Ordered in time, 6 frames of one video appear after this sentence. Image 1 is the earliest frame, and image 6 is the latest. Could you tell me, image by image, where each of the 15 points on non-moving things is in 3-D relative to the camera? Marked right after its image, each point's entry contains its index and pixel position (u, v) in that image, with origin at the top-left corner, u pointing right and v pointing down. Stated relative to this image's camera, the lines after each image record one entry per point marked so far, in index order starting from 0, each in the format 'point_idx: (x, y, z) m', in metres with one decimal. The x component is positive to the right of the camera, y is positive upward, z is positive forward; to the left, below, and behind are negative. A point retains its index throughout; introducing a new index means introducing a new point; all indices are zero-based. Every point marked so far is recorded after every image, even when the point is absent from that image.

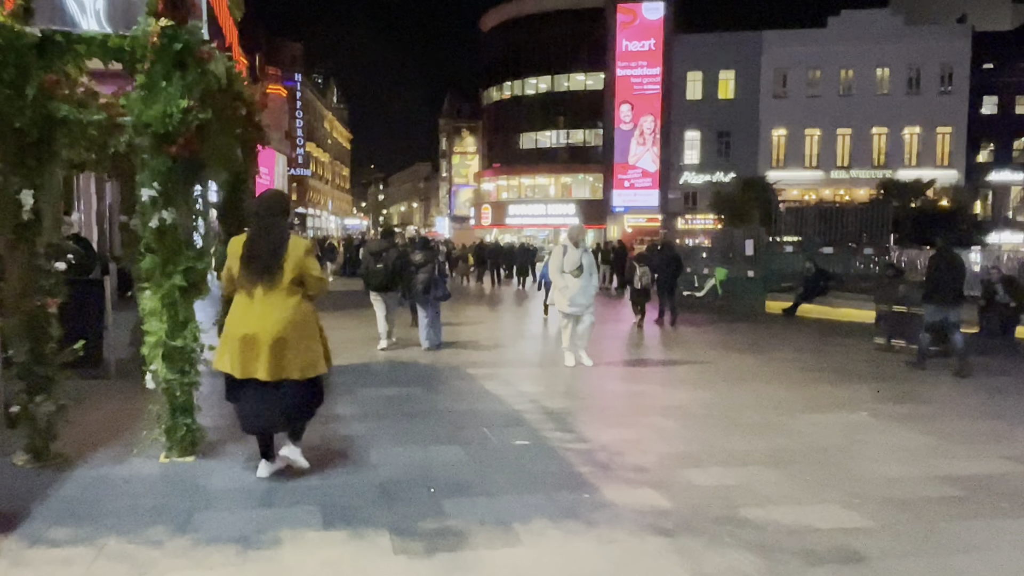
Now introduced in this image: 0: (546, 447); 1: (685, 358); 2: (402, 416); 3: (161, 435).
0: (+0.2, -1.0, +5.6) m
1: (+2.1, -0.9, +11.1) m
2: (-0.8, -1.0, +6.6) m
3: (-2.0, -0.8, +5.1) m
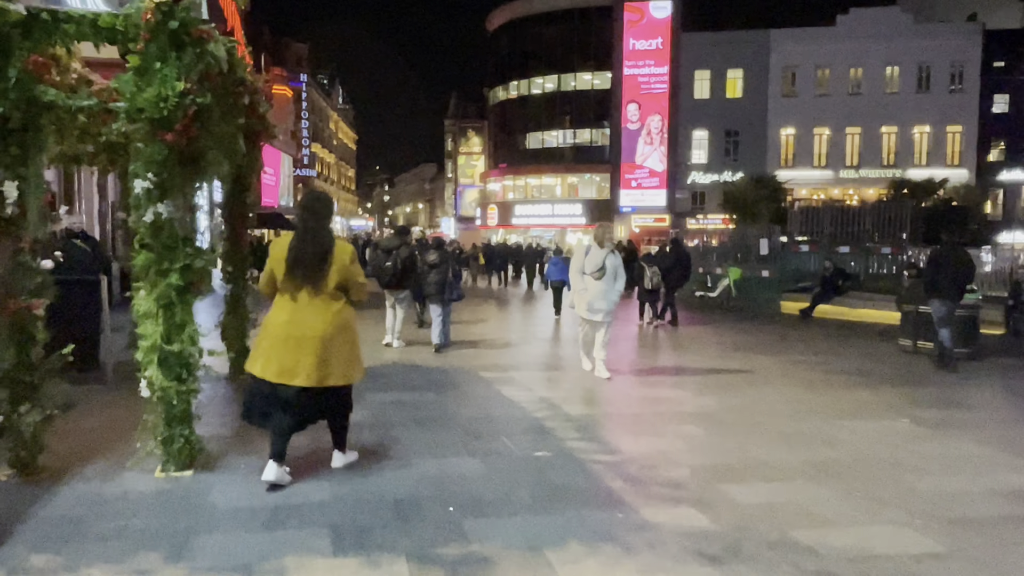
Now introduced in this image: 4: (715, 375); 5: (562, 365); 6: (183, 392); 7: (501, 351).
0: (+0.4, -1.0, +5.2) m
1: (+2.3, -0.9, +10.7) m
2: (-0.7, -1.0, +6.2) m
3: (-1.9, -0.8, +4.7) m
4: (+2.0, -0.9, +9.0) m
5: (+0.5, -0.9, +9.9) m
6: (-1.7, -0.5, +4.6) m
7: (-0.2, -0.8, +11.2) m
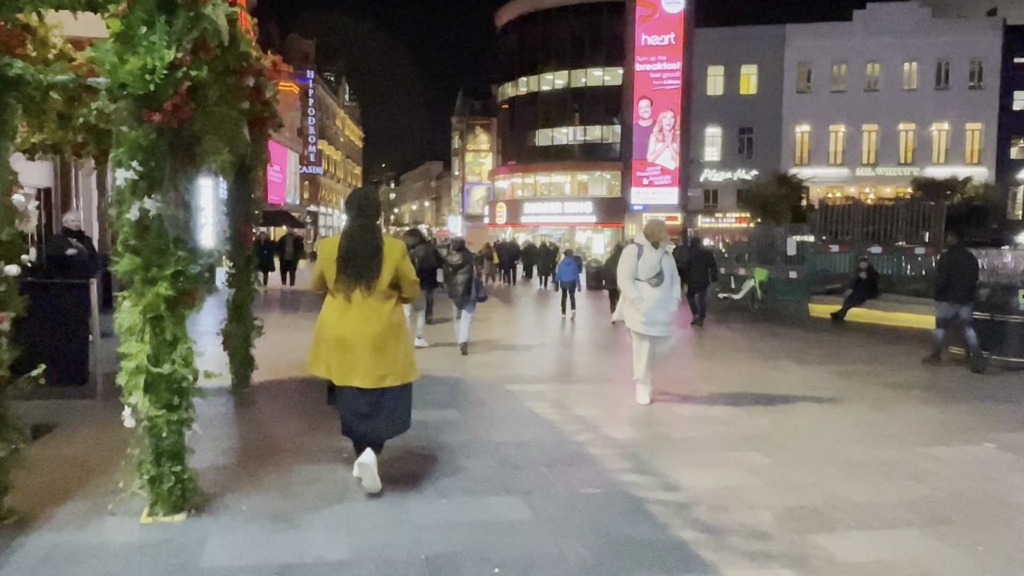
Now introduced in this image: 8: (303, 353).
0: (+0.6, -1.1, +4.4) m
1: (+2.5, -0.9, +10.0) m
2: (-0.4, -1.0, +5.5) m
3: (-1.7, -0.9, +4.0) m
4: (+2.3, -0.9, +8.3) m
5: (+0.8, -0.9, +9.2) m
6: (-1.5, -0.6, +3.9) m
7: (+0.1, -0.8, +10.5) m
8: (-2.3, -0.7, +9.5) m
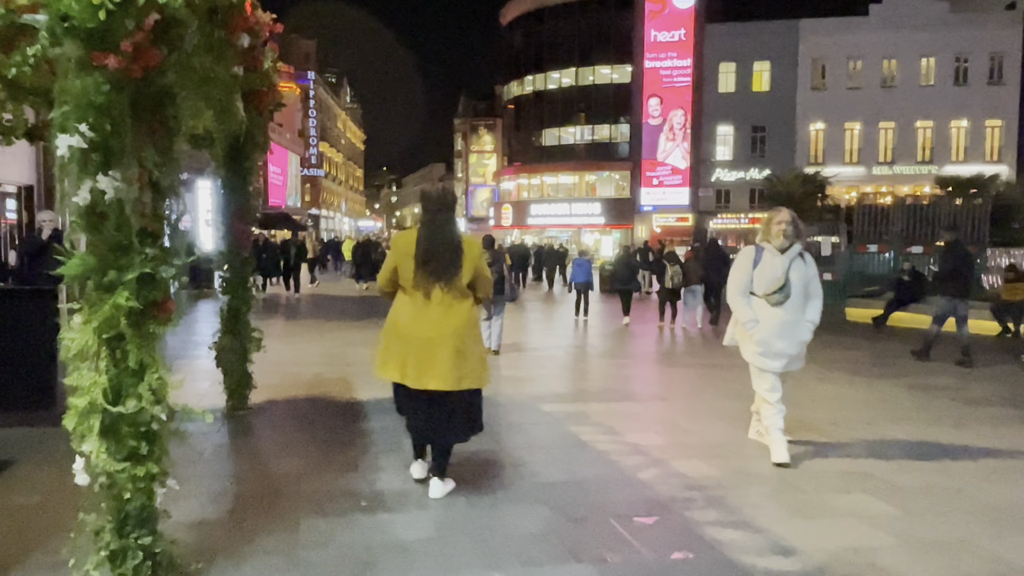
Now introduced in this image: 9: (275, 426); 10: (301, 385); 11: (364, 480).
0: (+0.9, -1.1, +3.4) m
1: (+2.8, -1.0, +9.0) m
2: (-0.2, -1.0, +4.5) m
3: (-1.4, -0.9, +2.9) m
4: (+2.6, -1.0, +7.2) m
5: (+1.1, -0.9, +8.2) m
6: (-1.2, -0.6, +2.9) m
7: (+0.4, -0.9, +9.5) m
8: (-2.0, -0.8, +8.5) m
9: (-1.6, -0.9, +6.0) m
10: (-1.8, -0.8, +7.5) m
11: (-0.8, -1.0, +4.6) m
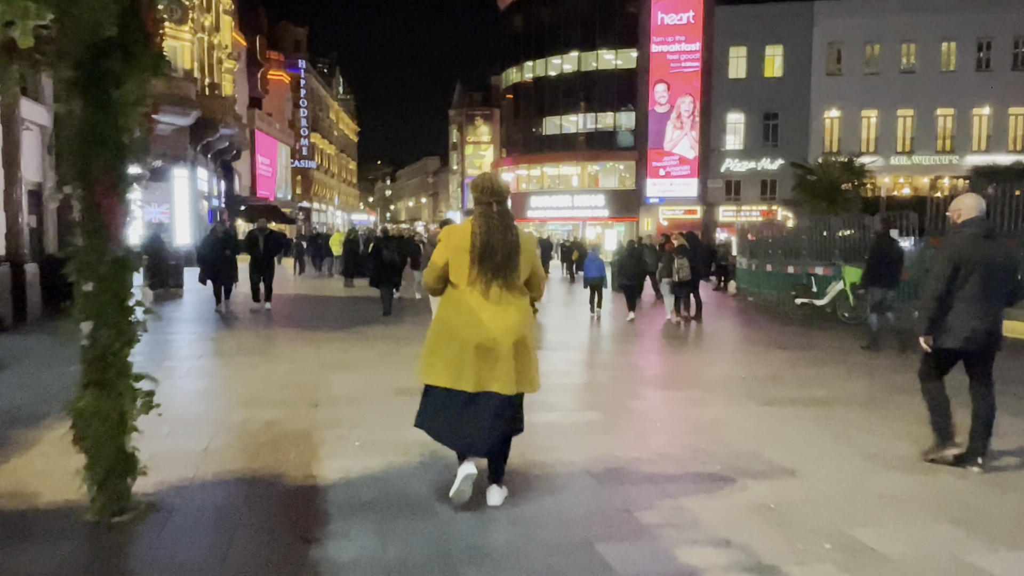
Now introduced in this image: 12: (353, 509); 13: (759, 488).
0: (+1.1, -1.2, +0.9) m
1: (+3.1, -1.0, +6.4) m
2: (+0.1, -1.1, +1.9) m
3: (-1.1, -1.0, +0.4) m
4: (+2.8, -1.1, +4.7) m
5: (+1.3, -1.0, +5.6) m
6: (-0.9, -0.7, +0.4) m
7: (+0.6, -0.9, +6.9) m
8: (-1.7, -0.8, +6.0) m
9: (-1.3, -1.0, +3.5) m
10: (-1.5, -0.9, +5.0) m
11: (-0.5, -1.1, +2.0) m
12: (-0.7, -1.0, +4.0) m
13: (+1.4, -1.0, +4.5) m
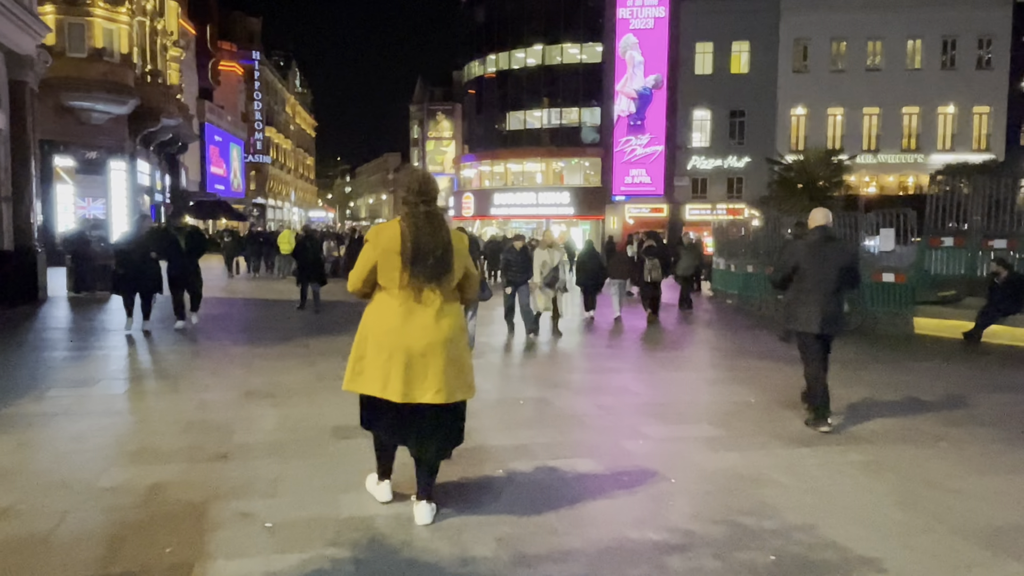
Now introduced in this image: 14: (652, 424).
0: (+1.2, -1.3, -0.5) m
1: (+2.9, -1.1, +5.2) m
2: (+0.1, -1.2, +0.5) m
3: (-1.0, -1.1, -1.1) m
4: (+2.7, -1.1, +3.4) m
5: (+1.2, -1.1, +4.3) m
6: (-0.9, -0.8, -1.1) m
7: (+0.4, -1.0, +5.5) m
8: (-1.9, -0.9, +4.5) m
9: (-1.4, -1.1, +2.0) m
10: (-1.6, -1.0, +3.5) m
11: (-0.5, -1.2, +0.6) m
12: (-0.8, -1.1, +2.5) m
13: (+1.3, -1.1, +3.1) m
14: (+1.1, -1.0, +6.4) m
